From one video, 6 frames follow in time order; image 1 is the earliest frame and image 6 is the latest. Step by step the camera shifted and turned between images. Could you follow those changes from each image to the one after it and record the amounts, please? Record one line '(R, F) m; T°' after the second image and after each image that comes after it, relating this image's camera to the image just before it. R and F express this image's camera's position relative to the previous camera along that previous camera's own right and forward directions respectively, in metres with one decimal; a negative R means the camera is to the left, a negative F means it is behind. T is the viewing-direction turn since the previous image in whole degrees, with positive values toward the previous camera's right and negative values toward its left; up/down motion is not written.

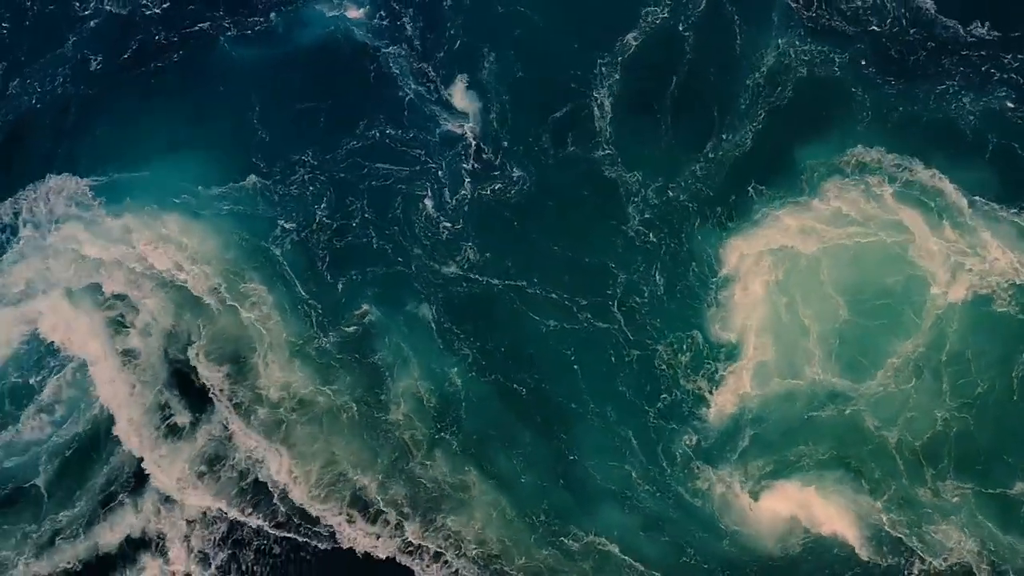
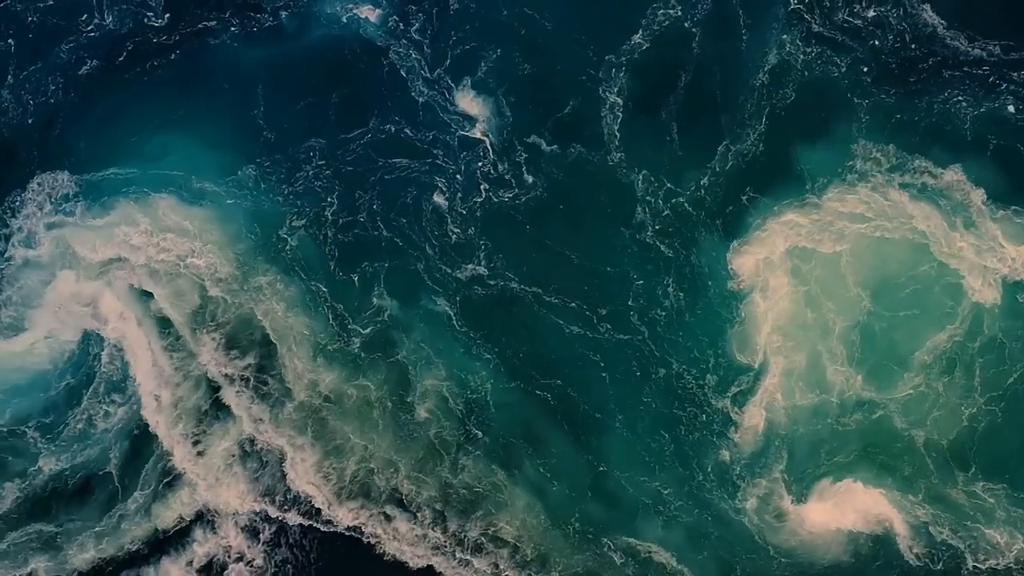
(-2.0, +1.8) m; 0°
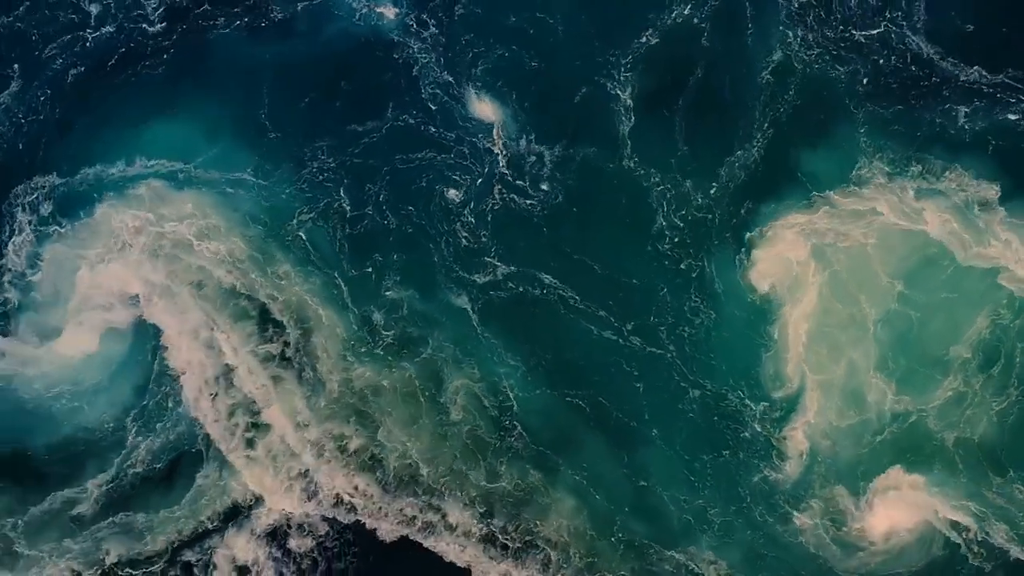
(-2.6, +1.6) m; 0°
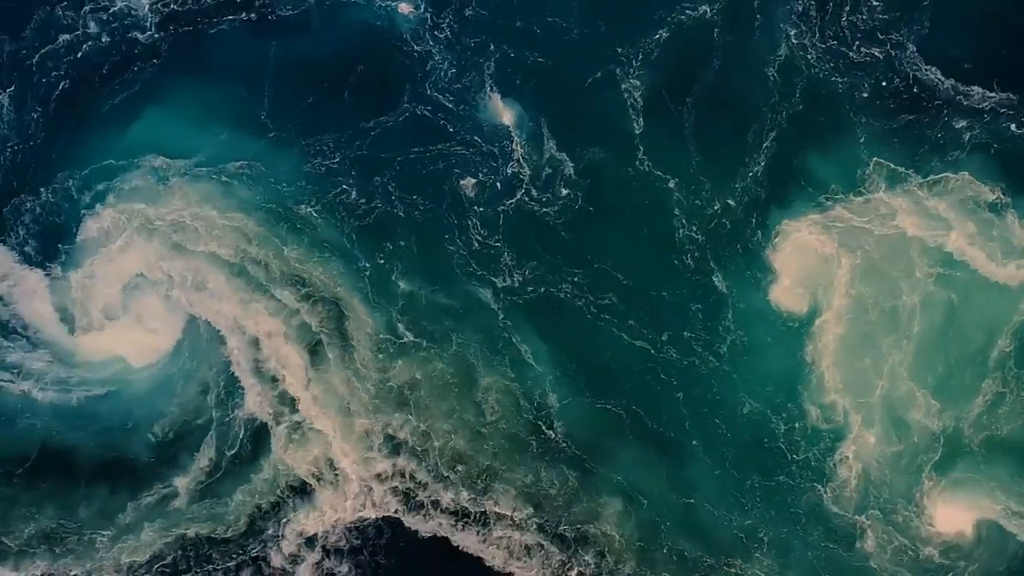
(-2.5, +1.2) m; 0°
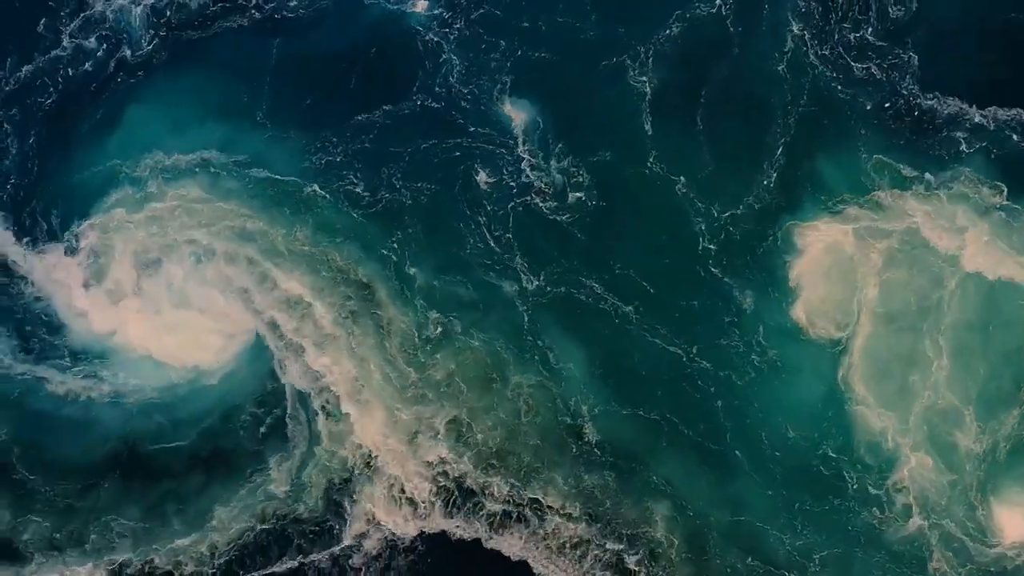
(-2.5, +1.5) m; 0°
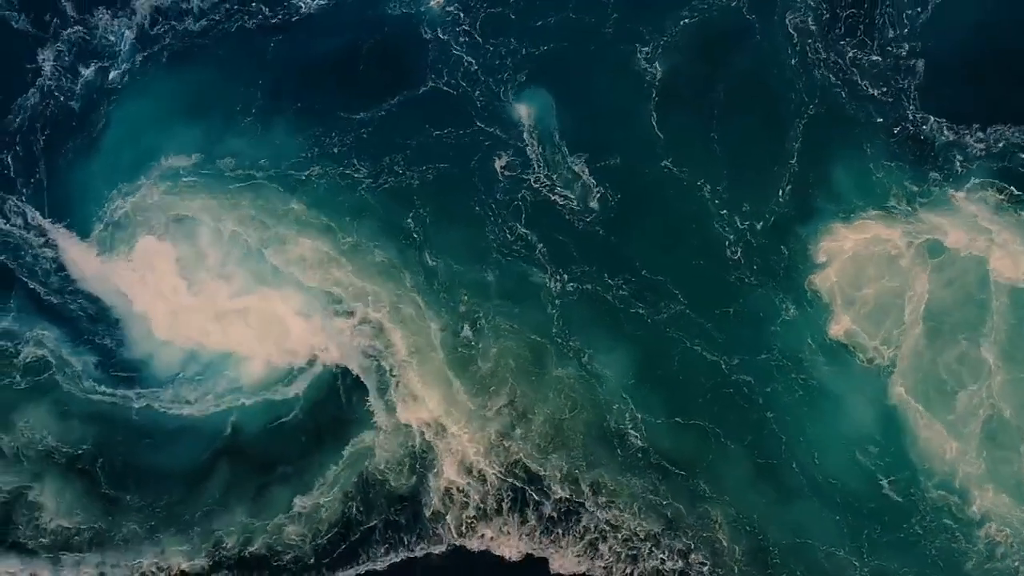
(-3.4, +4.2) m; +1°
